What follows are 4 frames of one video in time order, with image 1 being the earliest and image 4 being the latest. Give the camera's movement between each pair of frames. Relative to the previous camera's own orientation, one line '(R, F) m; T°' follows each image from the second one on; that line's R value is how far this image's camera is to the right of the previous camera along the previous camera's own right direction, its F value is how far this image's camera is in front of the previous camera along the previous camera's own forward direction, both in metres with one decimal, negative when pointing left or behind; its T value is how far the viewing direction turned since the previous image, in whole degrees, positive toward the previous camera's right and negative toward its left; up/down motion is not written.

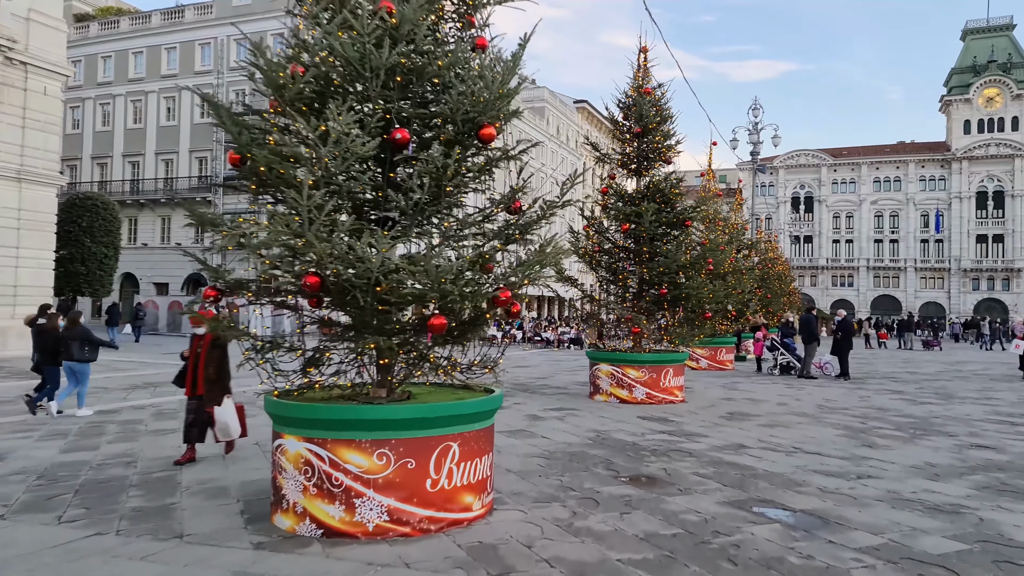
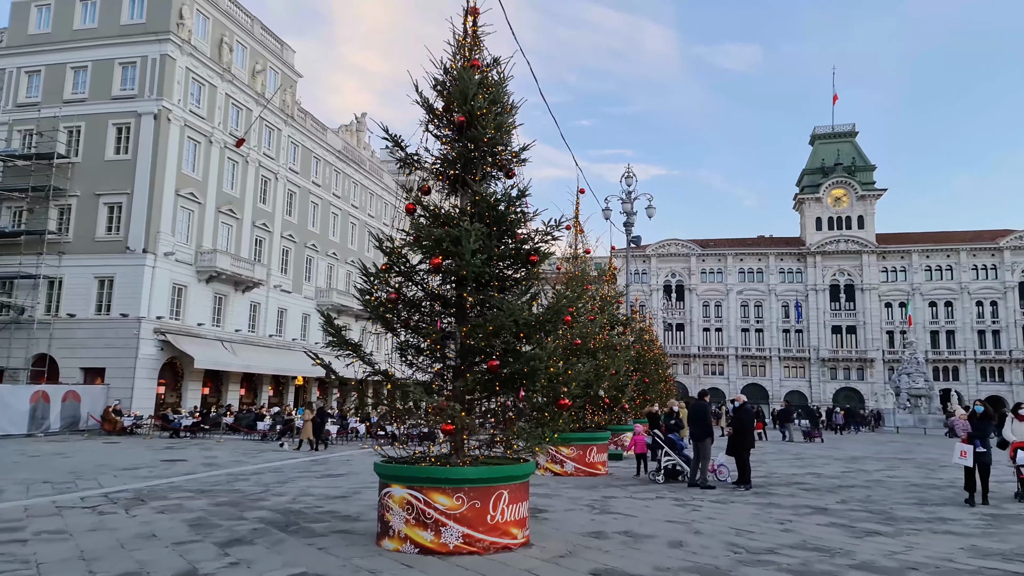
(+1.3, +4.0) m; +10°
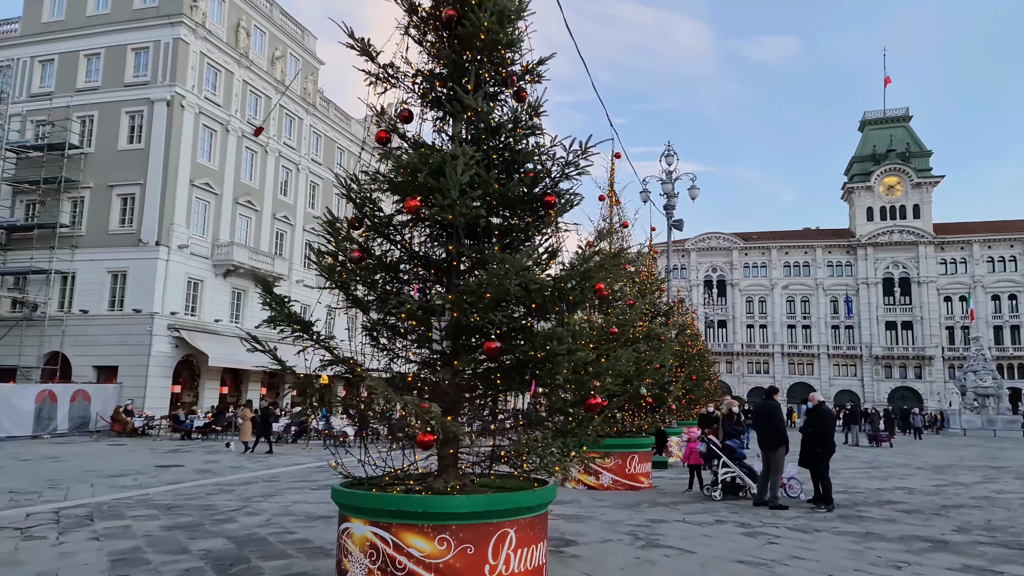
(+0.2, +2.0) m; -3°
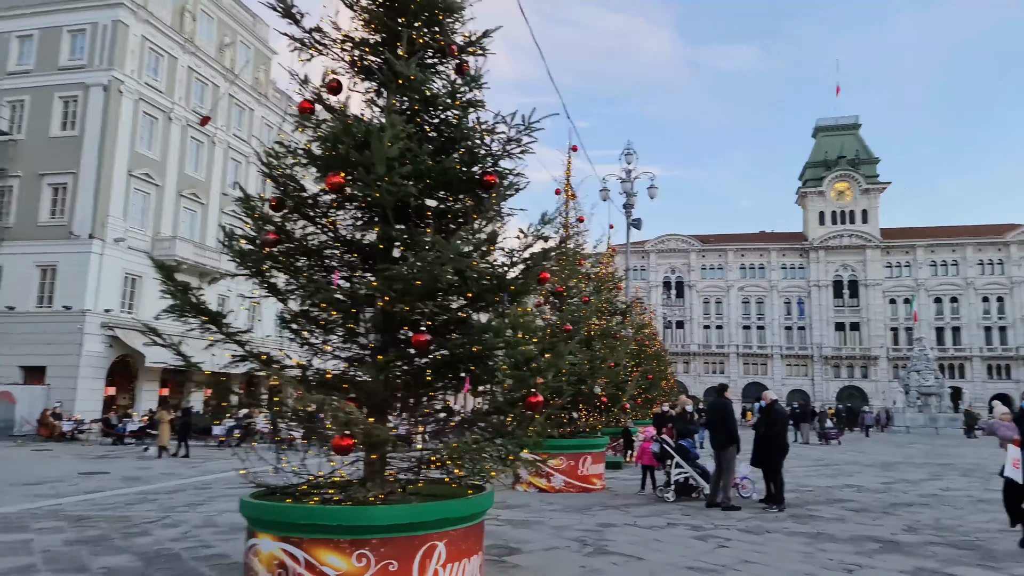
(+0.2, +0.4) m; +3°
